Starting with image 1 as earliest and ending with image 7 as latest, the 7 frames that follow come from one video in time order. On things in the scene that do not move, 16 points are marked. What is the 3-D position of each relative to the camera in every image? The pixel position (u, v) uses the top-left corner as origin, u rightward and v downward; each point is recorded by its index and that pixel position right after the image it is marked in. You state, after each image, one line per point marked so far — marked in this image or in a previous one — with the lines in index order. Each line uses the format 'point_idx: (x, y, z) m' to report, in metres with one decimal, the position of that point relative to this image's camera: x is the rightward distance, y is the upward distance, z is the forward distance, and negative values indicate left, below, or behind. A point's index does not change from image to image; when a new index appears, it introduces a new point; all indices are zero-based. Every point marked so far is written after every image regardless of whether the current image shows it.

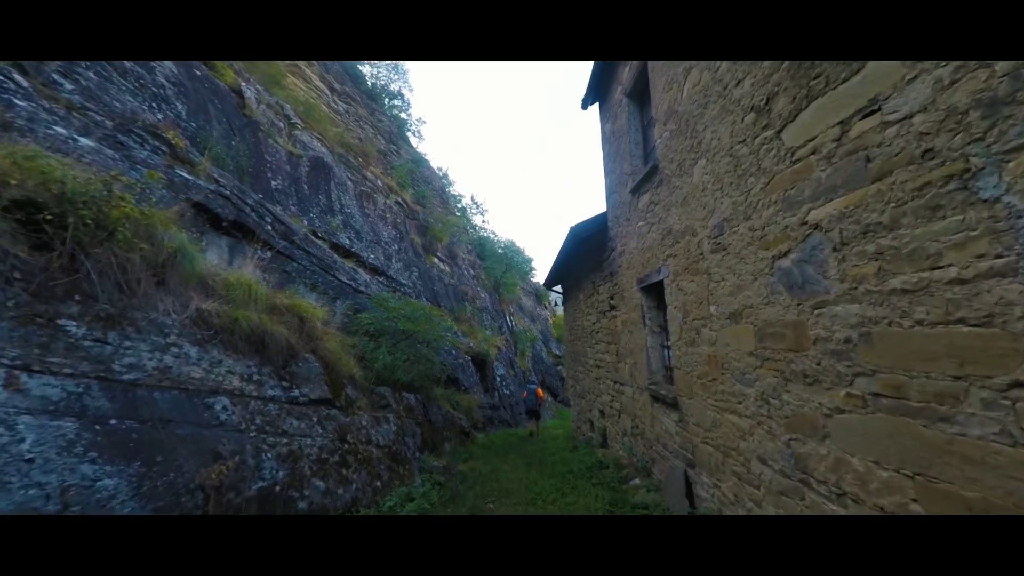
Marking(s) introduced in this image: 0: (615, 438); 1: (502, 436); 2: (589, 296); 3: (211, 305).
0: (+1.5, -2.2, +5.6) m
1: (-0.2, -3.7, +9.5) m
2: (+1.4, -0.2, +7.0) m
3: (-2.6, -0.2, +3.4) m
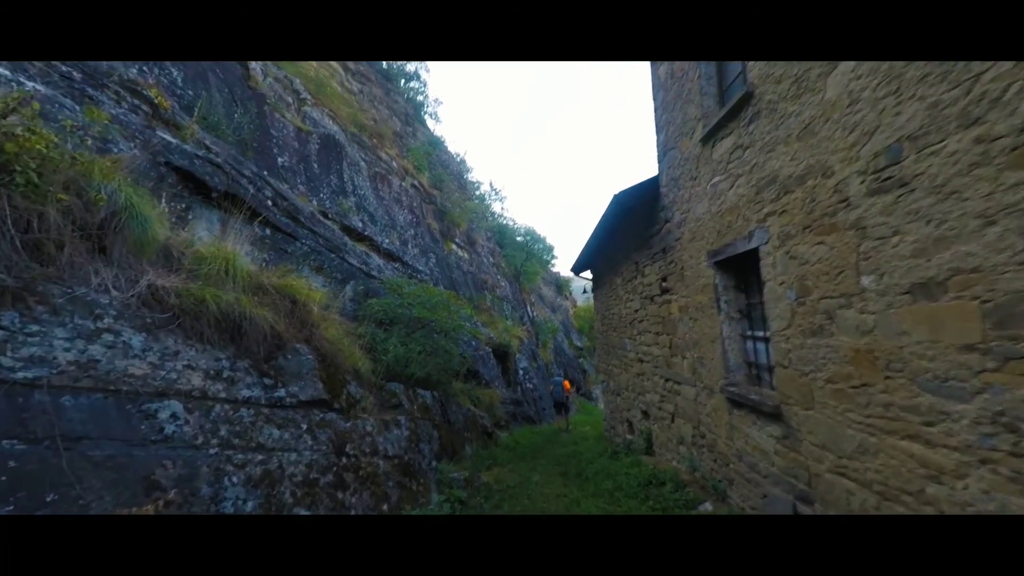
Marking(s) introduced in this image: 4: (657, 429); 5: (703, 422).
0: (+1.9, -2.0, +4.7) m
1: (+0.3, -3.4, +8.7) m
2: (+1.9, +0.1, +6.1) m
3: (-2.3, 0.0, +2.6) m
4: (+2.0, -1.9, +5.2) m
5: (+1.9, -1.3, +3.8) m
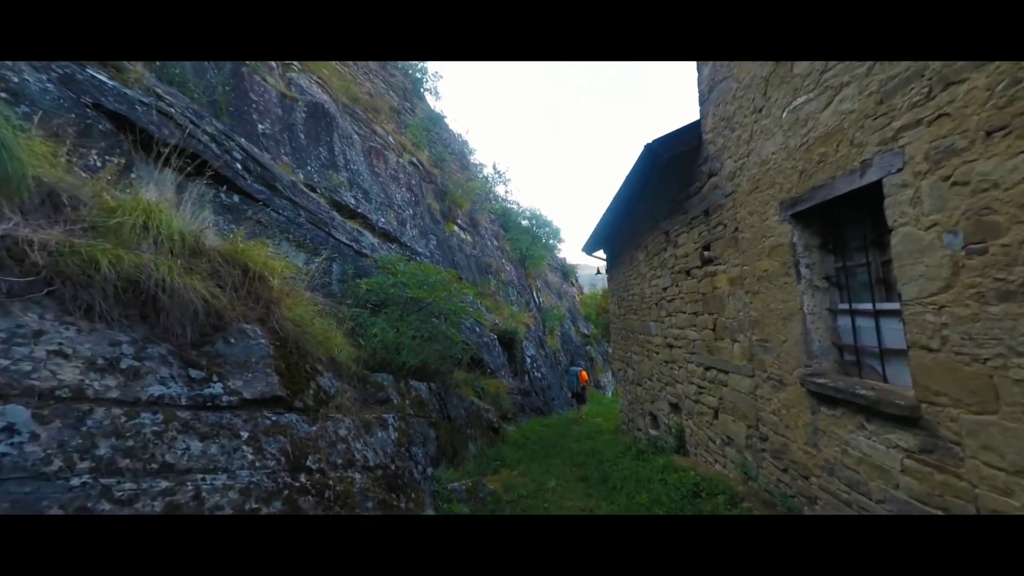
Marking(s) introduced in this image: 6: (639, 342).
0: (+2.1, -1.7, +4.0) m
1: (+0.5, -2.9, +8.0) m
2: (+2.0, +0.5, +5.2) m
3: (-2.3, +0.3, +1.9) m
4: (+2.1, -1.6, +4.4) m
5: (+2.0, -1.0, +3.0) m
6: (+2.2, -0.9, +6.5) m
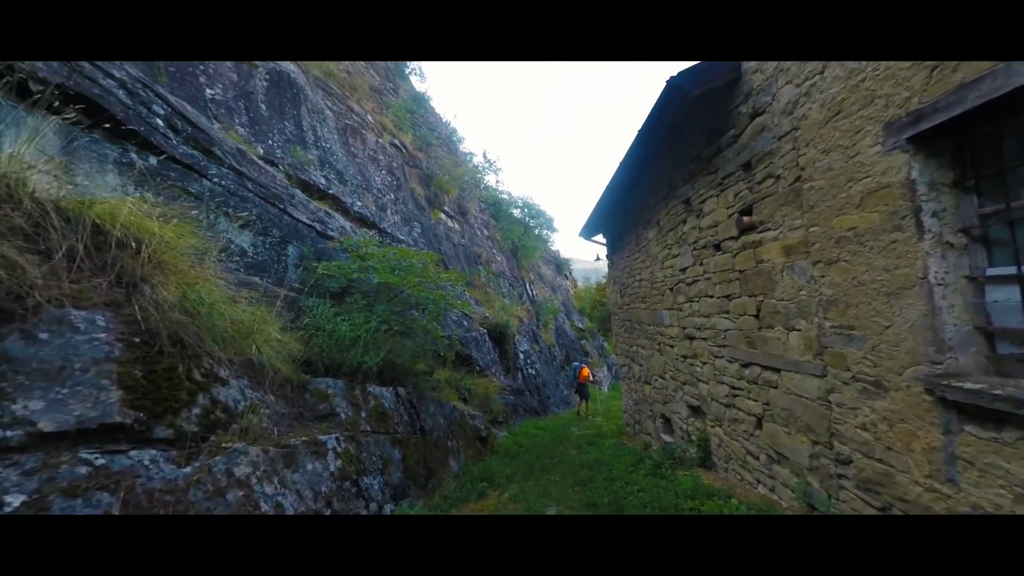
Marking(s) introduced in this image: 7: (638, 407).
0: (+2.0, -1.5, +3.2) m
1: (+0.3, -2.7, +7.2) m
2: (+1.9, +0.7, +4.4) m
3: (-2.3, +0.4, +0.9) m
4: (+2.0, -1.4, +3.6) m
5: (+1.9, -0.9, +2.2) m
6: (+2.0, -0.7, +5.7) m
7: (+2.1, -2.0, +6.4) m
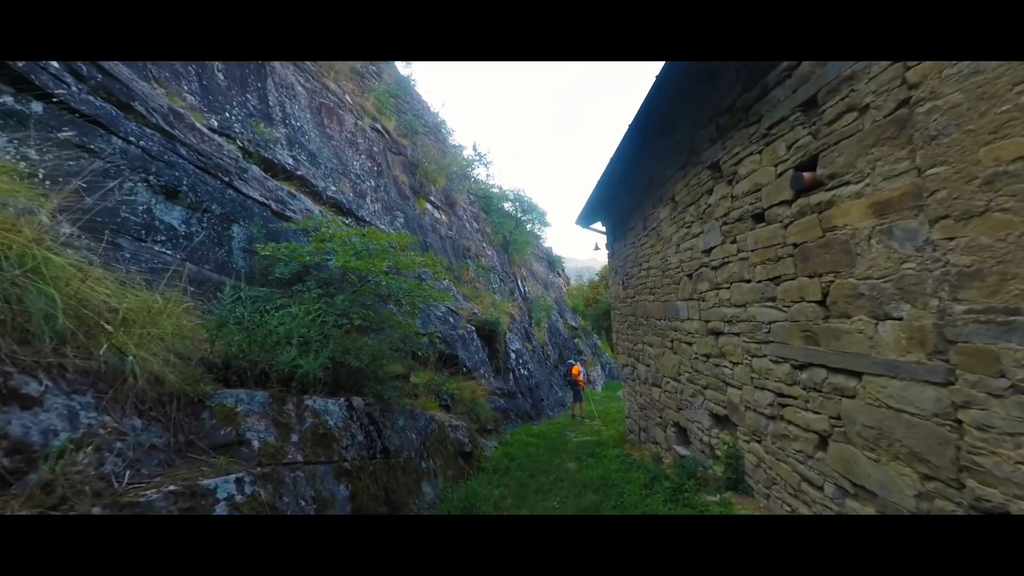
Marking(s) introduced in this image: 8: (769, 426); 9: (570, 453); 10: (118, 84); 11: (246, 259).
0: (+1.9, -1.3, +2.4) m
1: (+0.2, -2.6, +6.4) m
2: (+1.8, +0.8, +3.7) m
3: (-2.4, +0.5, +0.1) m
4: (+1.9, -1.2, +2.9) m
5: (+1.9, -0.7, +1.5) m
6: (+1.9, -0.6, +5.0) m
7: (+2.0, -1.8, +5.7) m
8: (+1.9, -1.0, +2.8) m
9: (+0.9, -2.5, +5.8) m
10: (-3.9, +2.0, +3.8) m
11: (-2.8, +0.3, +3.9) m
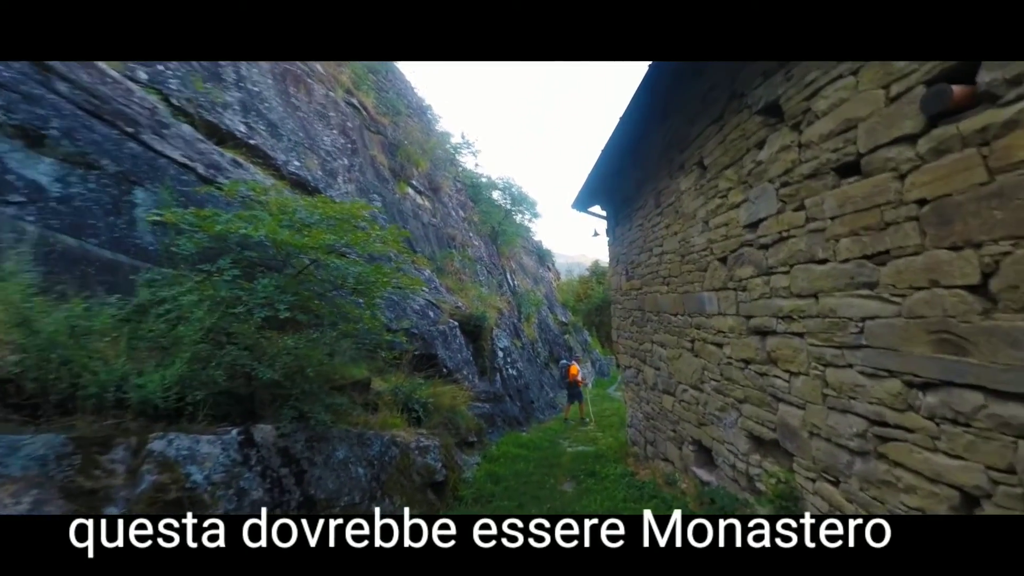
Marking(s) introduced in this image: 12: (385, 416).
0: (+1.8, -1.2, +1.6) m
1: (0.0, -2.4, +5.6) m
2: (+1.7, +0.9, +2.8) m
3: (-2.4, +0.6, -0.8) m
4: (+1.8, -1.1, +2.1) m
5: (+1.8, -0.6, +0.6) m
6: (+1.7, -0.4, +4.1) m
7: (+1.8, -1.7, +4.9) m
8: (+1.8, -0.9, +2.0) m
9: (+0.7, -2.3, +4.9) m
10: (-4.0, +2.2, +2.8) m
11: (-2.9, +0.5, +3.0) m
12: (-1.2, -1.2, +3.6) m
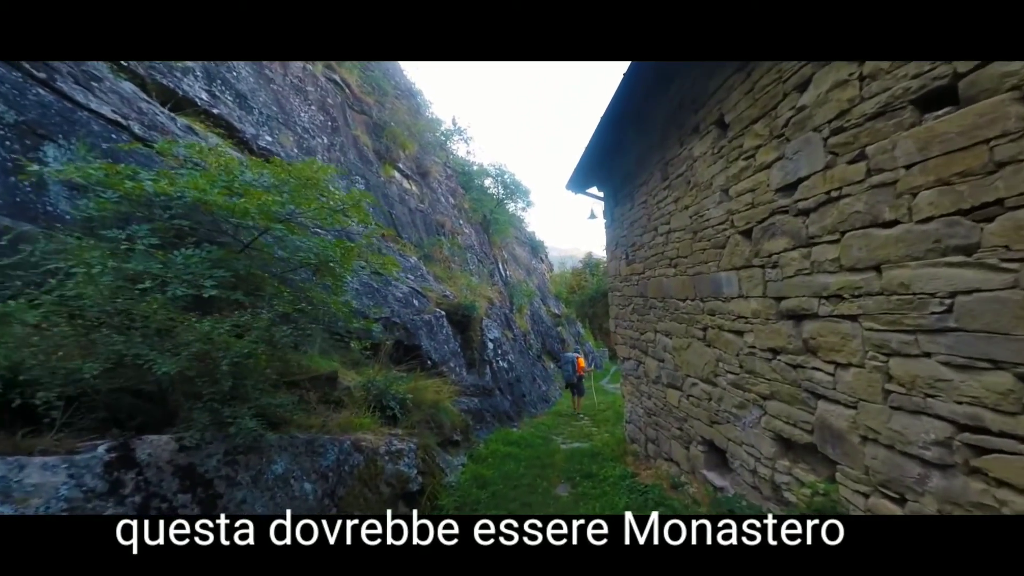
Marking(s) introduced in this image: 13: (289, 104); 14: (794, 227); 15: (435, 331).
0: (+1.7, -1.1, +1.2) m
1: (-0.2, -2.2, +5.1) m
2: (+1.6, +1.1, +2.3) m
3: (-2.4, +0.7, -1.4) m
4: (+1.7, -1.0, +1.6) m
5: (+1.8, -0.5, +0.2) m
6: (+1.6, -0.3, +3.7) m
7: (+1.7, -1.5, +4.5) m
8: (+1.7, -0.8, +1.6) m
9: (+0.5, -2.2, +4.5) m
10: (-4.0, +2.3, +2.2) m
11: (-3.0, +0.6, +2.4) m
12: (-1.3, -1.0, +3.1) m
13: (-4.5, +3.8, +7.9) m
14: (+1.6, +0.4, +2.2) m
15: (-1.3, -0.7, +6.4) m
